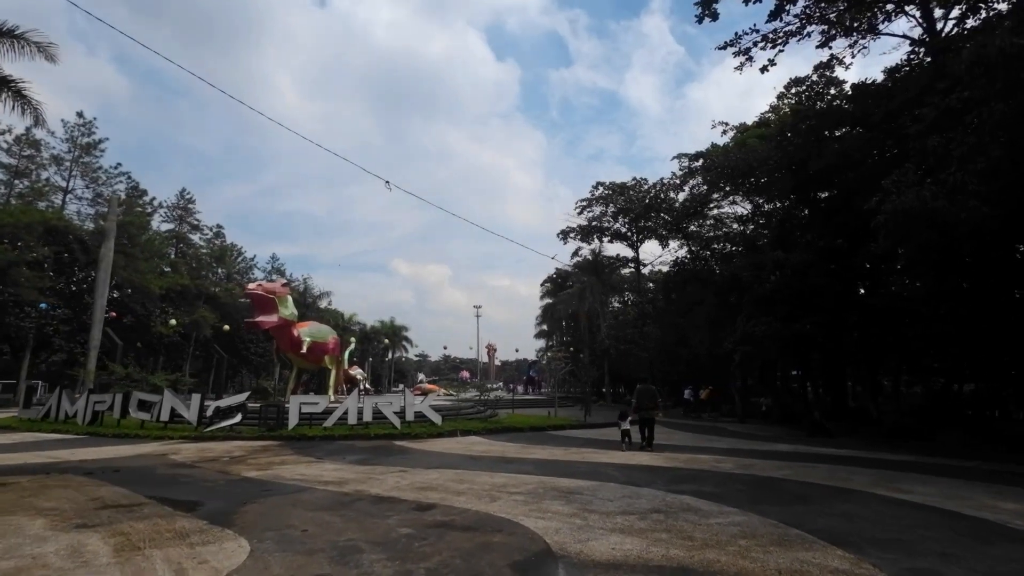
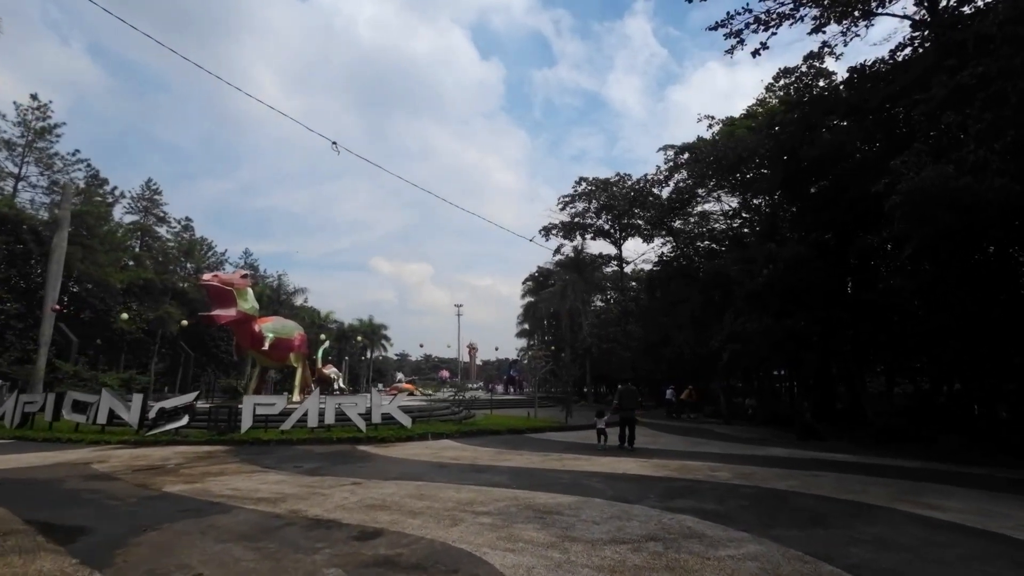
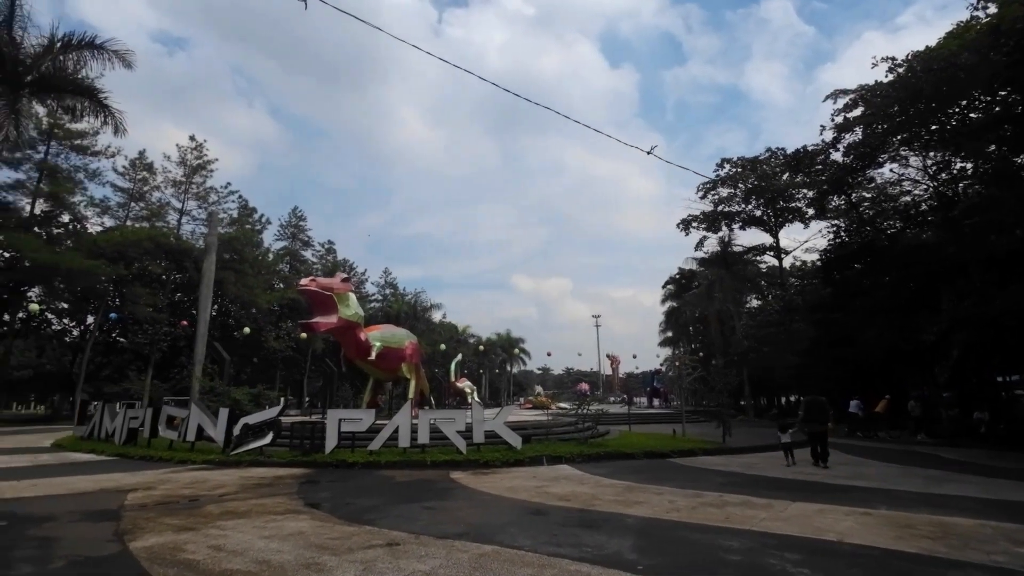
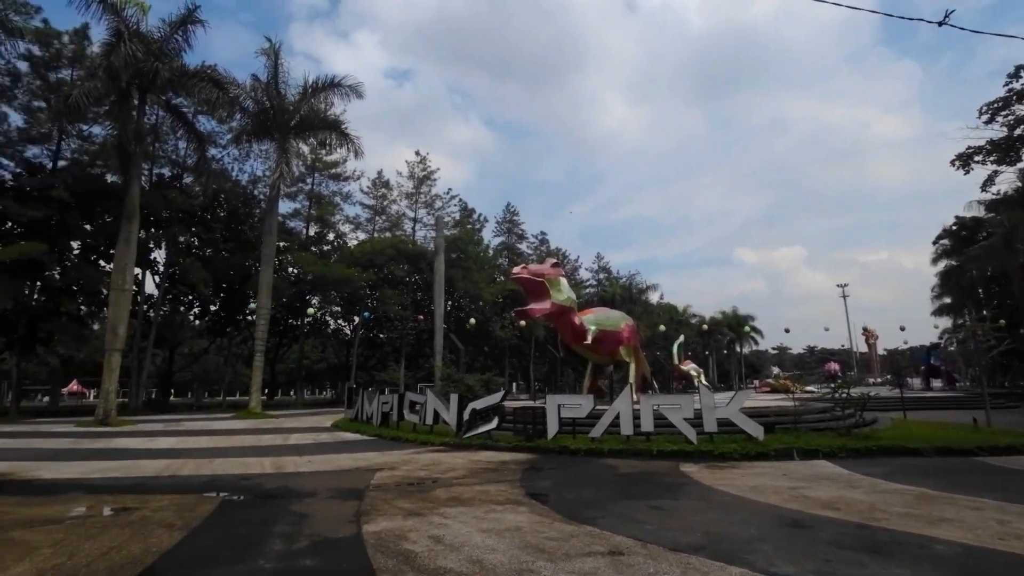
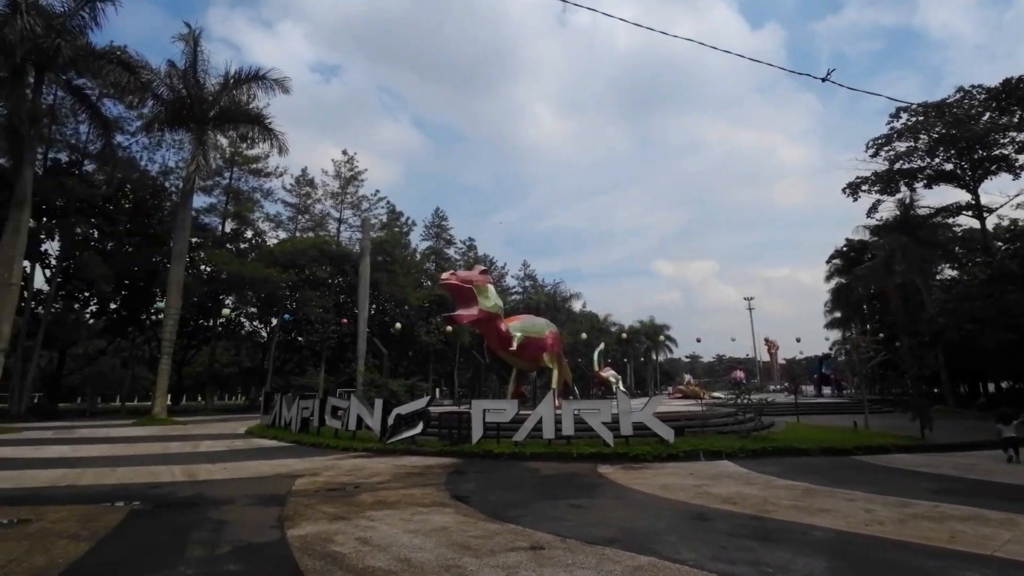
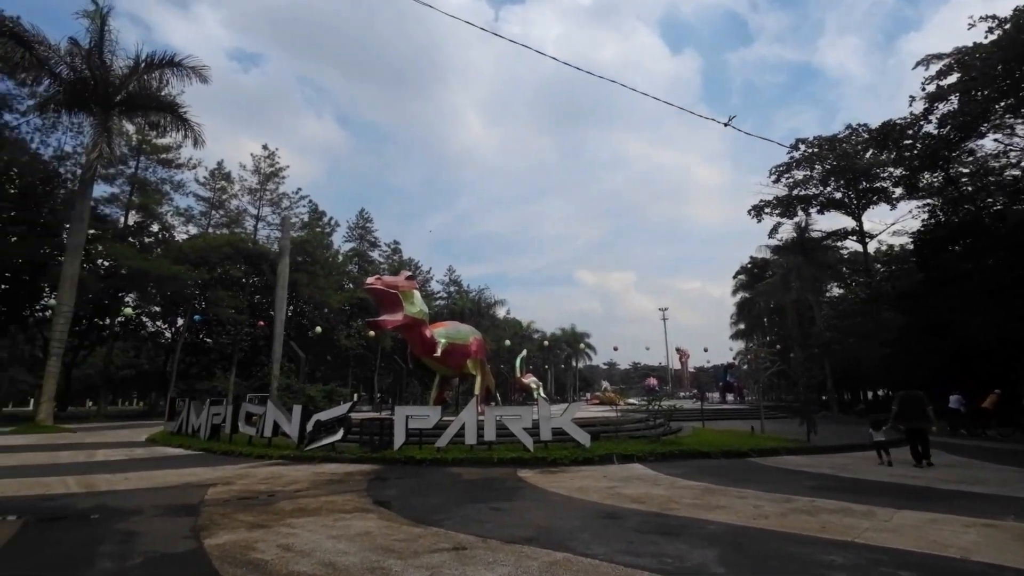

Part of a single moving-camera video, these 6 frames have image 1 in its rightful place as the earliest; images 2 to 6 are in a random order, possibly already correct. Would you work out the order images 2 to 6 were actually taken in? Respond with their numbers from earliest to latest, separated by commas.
2, 3, 6, 5, 4
